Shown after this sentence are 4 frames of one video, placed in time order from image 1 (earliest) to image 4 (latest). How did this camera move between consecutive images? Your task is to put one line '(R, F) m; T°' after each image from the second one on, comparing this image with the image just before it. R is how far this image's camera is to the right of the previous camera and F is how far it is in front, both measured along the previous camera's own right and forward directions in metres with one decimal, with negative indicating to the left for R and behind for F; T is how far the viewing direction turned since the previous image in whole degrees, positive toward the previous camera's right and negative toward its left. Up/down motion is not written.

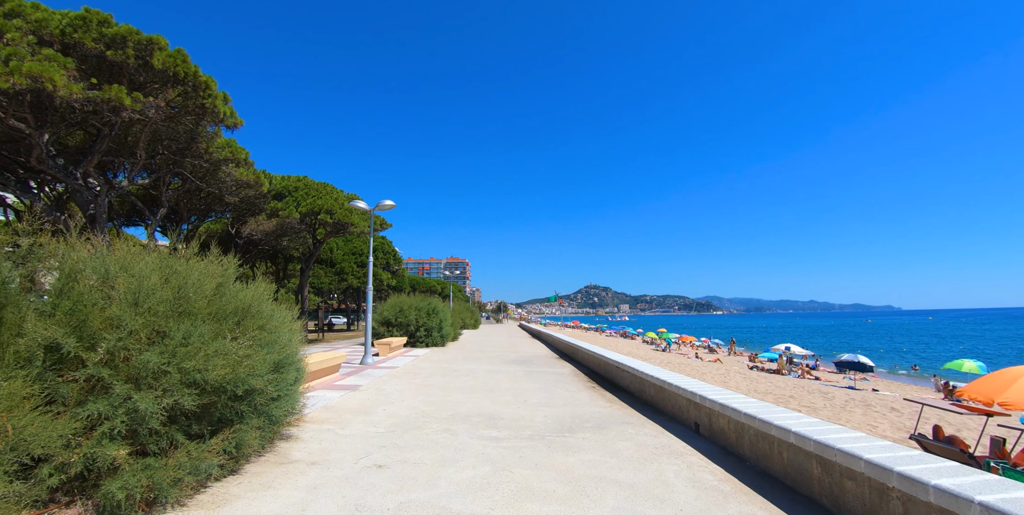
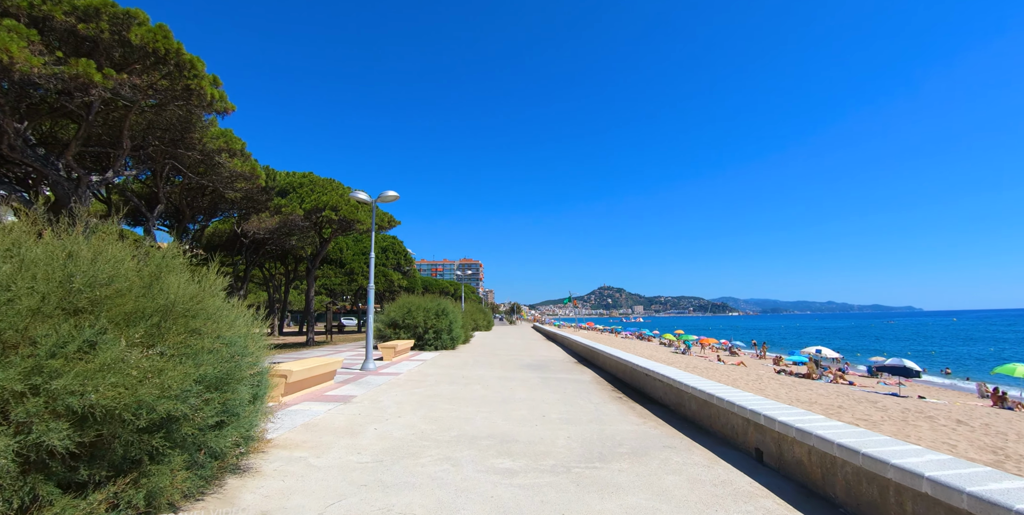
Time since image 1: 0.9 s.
(0.0, +1.2) m; -2°
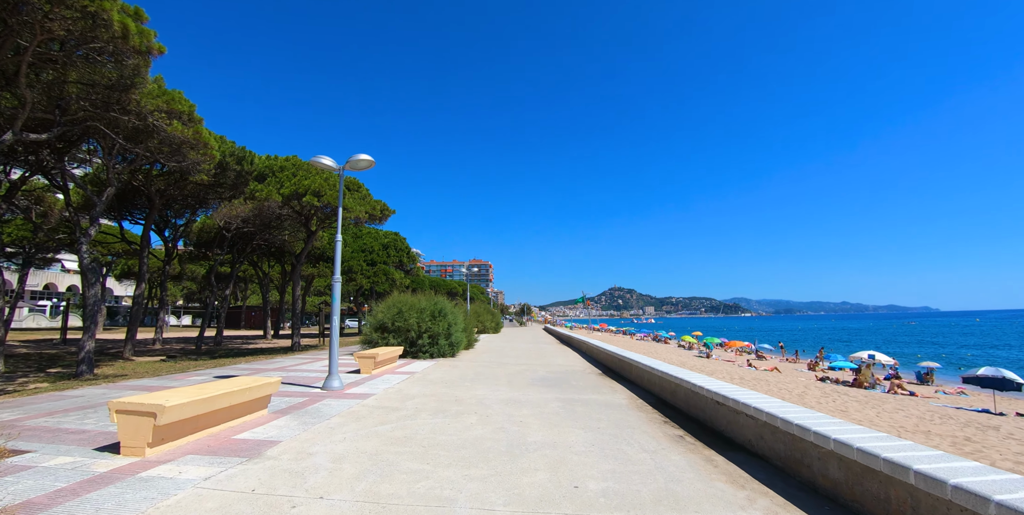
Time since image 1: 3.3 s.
(0.0, +2.9) m; -1°
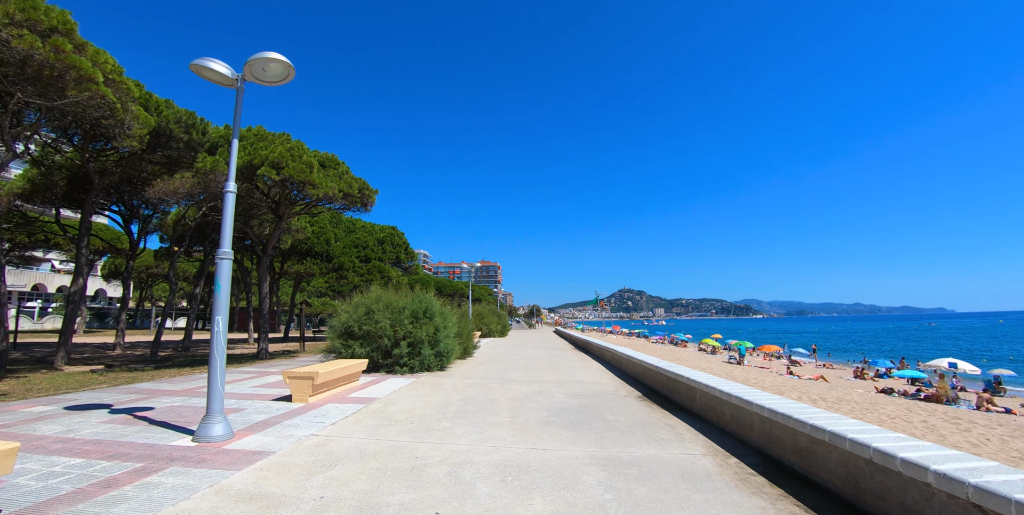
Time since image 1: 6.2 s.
(+0.1, +3.6) m; -1°
